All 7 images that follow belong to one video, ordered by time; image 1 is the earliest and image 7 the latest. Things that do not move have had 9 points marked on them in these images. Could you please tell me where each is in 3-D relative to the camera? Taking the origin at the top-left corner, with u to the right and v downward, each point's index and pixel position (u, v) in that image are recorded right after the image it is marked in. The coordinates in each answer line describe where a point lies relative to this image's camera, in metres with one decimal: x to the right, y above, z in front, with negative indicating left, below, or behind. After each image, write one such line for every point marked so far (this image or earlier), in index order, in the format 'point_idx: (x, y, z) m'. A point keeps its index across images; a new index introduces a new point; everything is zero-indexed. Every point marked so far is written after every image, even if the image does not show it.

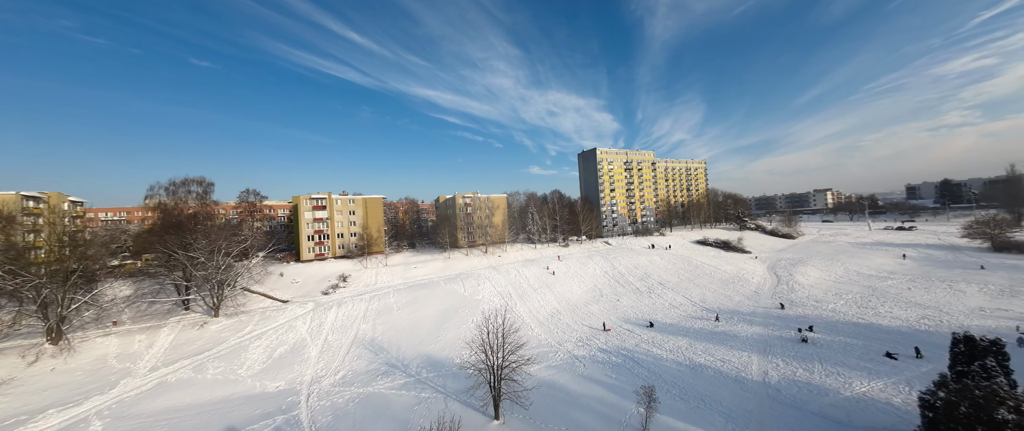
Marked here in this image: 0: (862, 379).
0: (+24.5, -11.3, +19.7) m
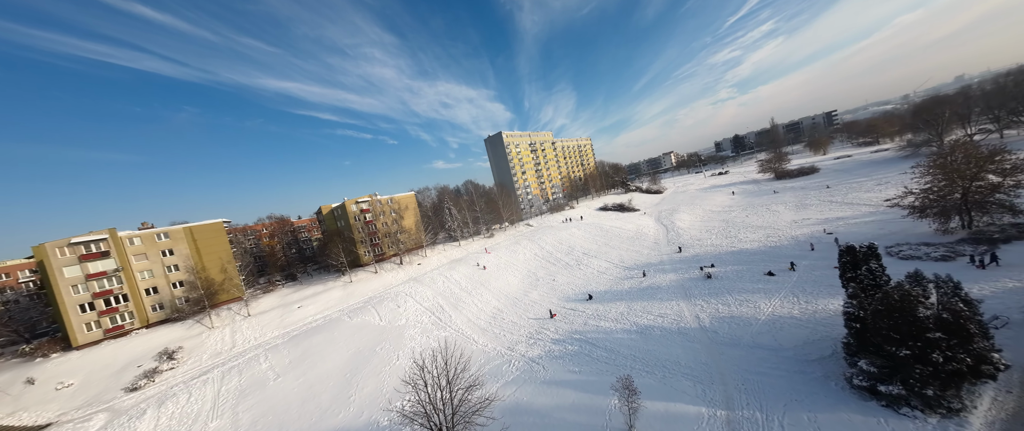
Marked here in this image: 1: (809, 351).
0: (+20.3, -6.7, +22.7) m
1: (+17.0, -7.8, +16.2) m
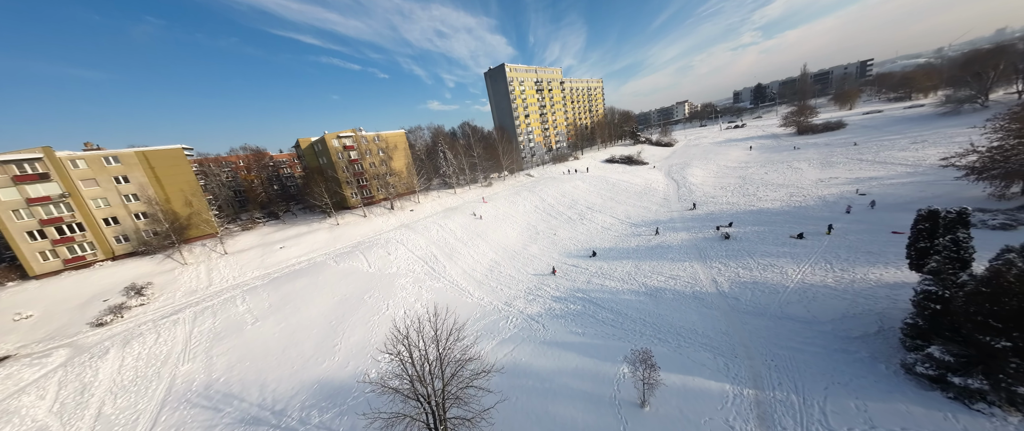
0: (+20.3, -3.5, +20.5) m
1: (+17.0, -5.6, +14.2) m
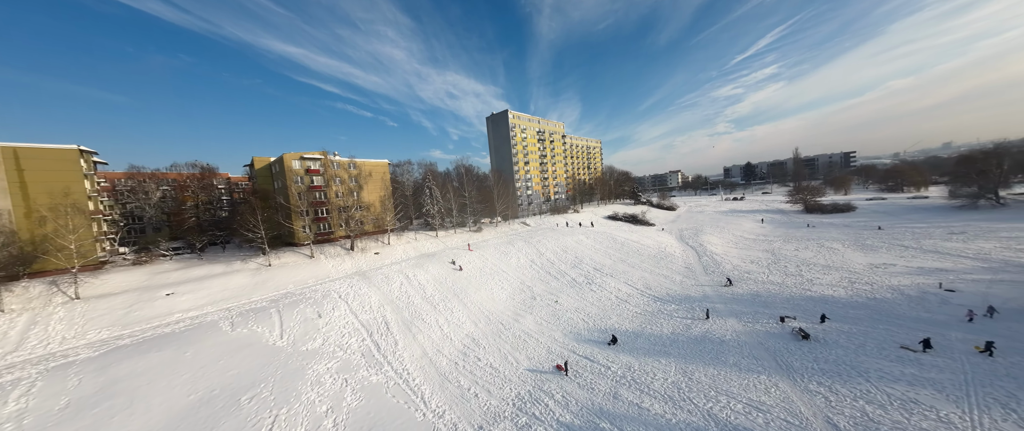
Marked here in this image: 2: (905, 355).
0: (+19.6, -8.4, +12.7) m
1: (+16.4, -9.1, +6.1) m
2: (+22.4, -8.0, +16.0) m
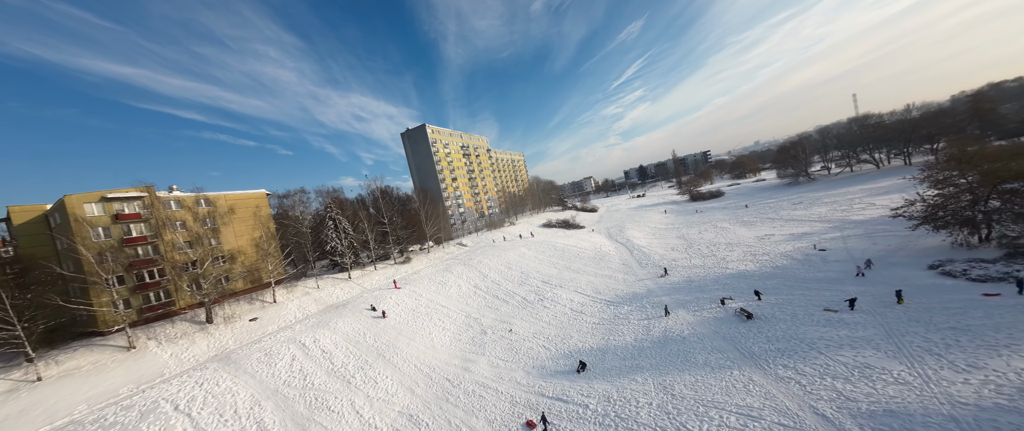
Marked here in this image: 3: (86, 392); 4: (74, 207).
0: (+17.8, -6.8, +13.4) m
1: (+16.4, -7.3, +6.2) m
2: (+19.6, -6.3, +17.3) m
3: (-20.4, -8.8, +13.6) m
4: (-27.3, +0.7, +17.5) m
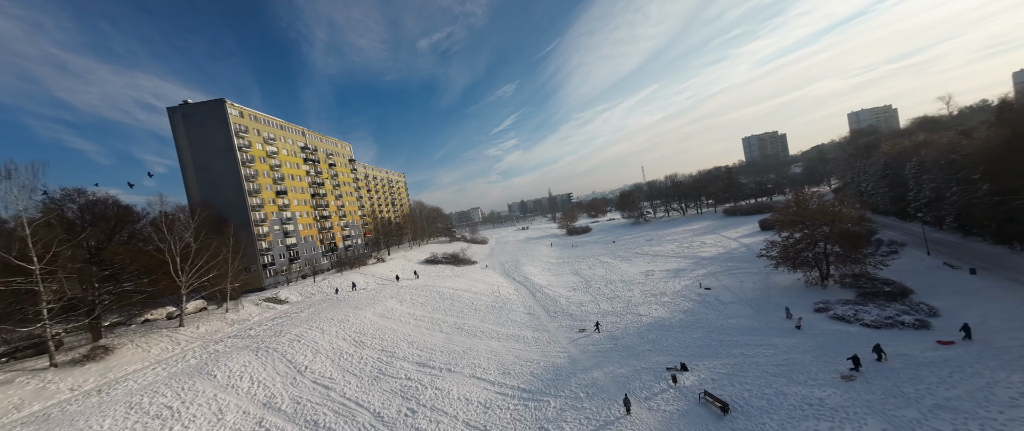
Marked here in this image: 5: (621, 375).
0: (+13.8, -8.5, +8.8) m
1: (+15.4, -8.3, +1.6) m
2: (+13.9, -8.5, +13.1) m
3: (-21.3, -8.5, -6.5) m
4: (-29.1, +1.0, -4.6) m
5: (+6.6, -9.7, +17.0) m
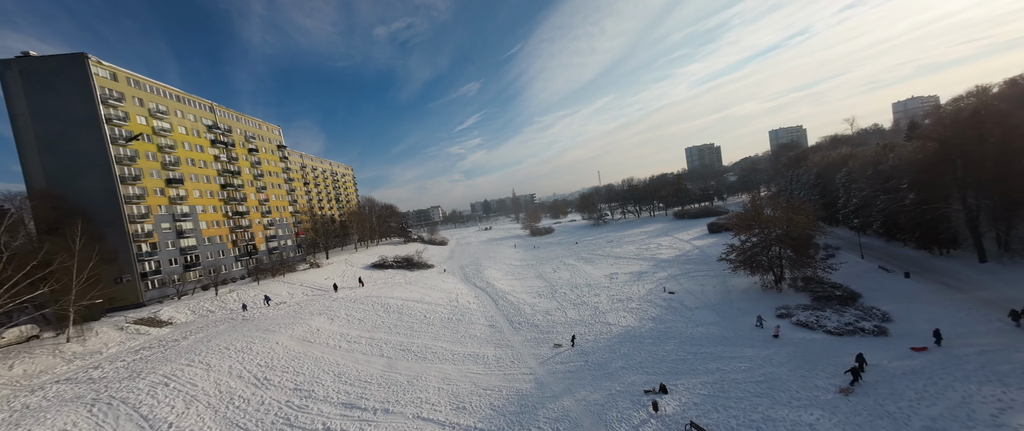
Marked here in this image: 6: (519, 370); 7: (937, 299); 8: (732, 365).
0: (+12.6, -8.7, +7.5) m
1: (+15.2, -8.5, +0.6) m
2: (+12.1, -8.7, +11.8) m
3: (-20.1, -8.1, -12.4) m
4: (-27.9, +1.5, -11.6) m
5: (+4.3, -9.8, +14.6) m
6: (+0.4, -9.9, +18.0) m
7: (+29.1, -5.7, +19.4) m
8: (+12.6, -8.5, +16.4) m
